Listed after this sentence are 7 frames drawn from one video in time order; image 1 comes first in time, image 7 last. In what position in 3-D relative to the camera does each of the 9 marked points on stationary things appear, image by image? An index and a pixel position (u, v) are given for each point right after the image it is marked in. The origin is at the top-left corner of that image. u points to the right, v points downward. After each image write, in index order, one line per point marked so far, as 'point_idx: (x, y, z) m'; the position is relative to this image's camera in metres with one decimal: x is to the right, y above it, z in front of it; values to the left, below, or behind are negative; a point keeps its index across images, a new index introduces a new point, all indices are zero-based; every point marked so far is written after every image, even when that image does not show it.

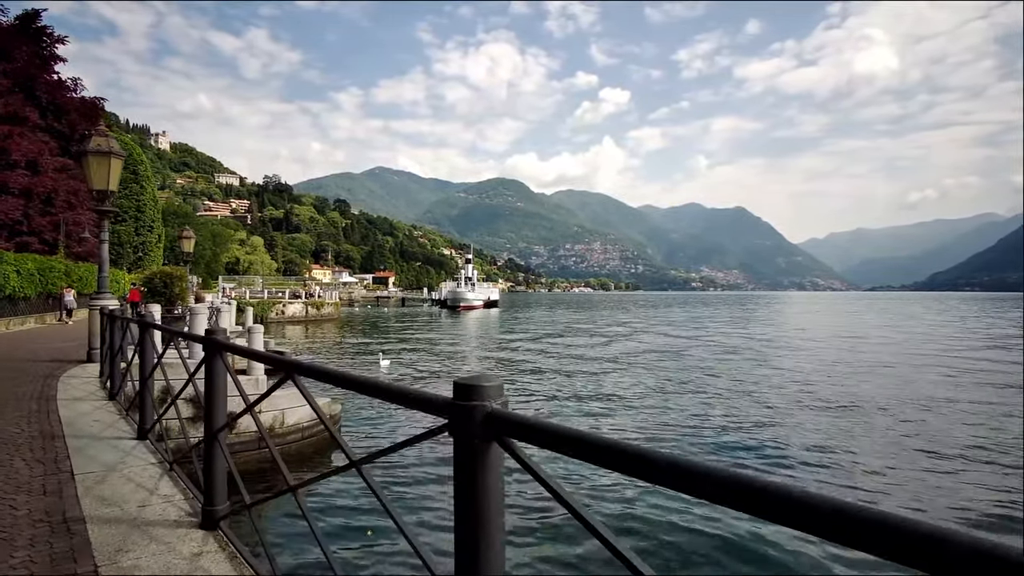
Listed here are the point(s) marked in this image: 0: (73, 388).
0: (-4.5, -1.1, +6.7) m
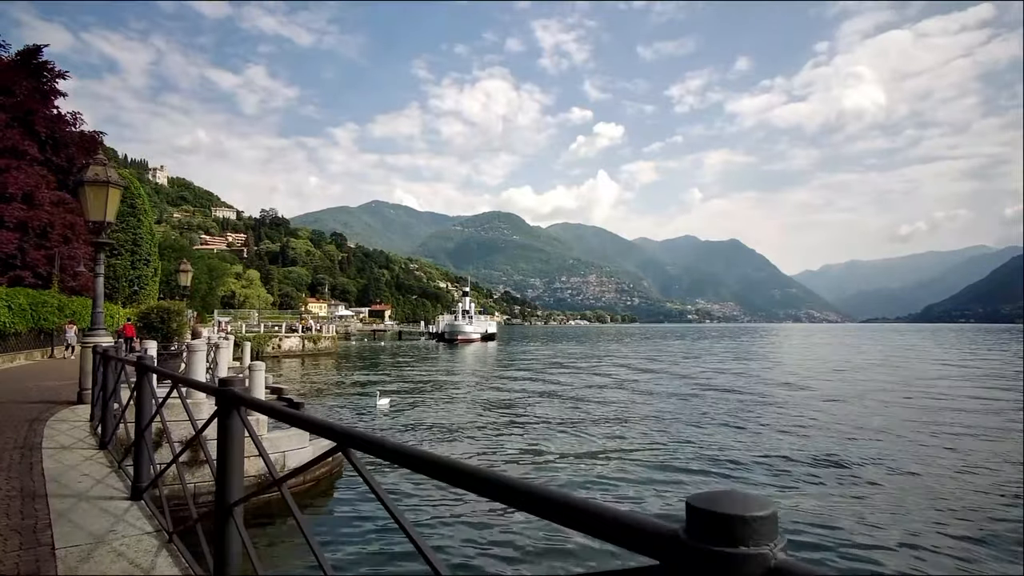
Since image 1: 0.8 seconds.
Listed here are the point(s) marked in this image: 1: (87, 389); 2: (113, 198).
0: (-4.3, -1.4, +6.2) m
1: (-5.8, -1.4, +8.9) m
2: (-5.7, +1.3, +9.3) m
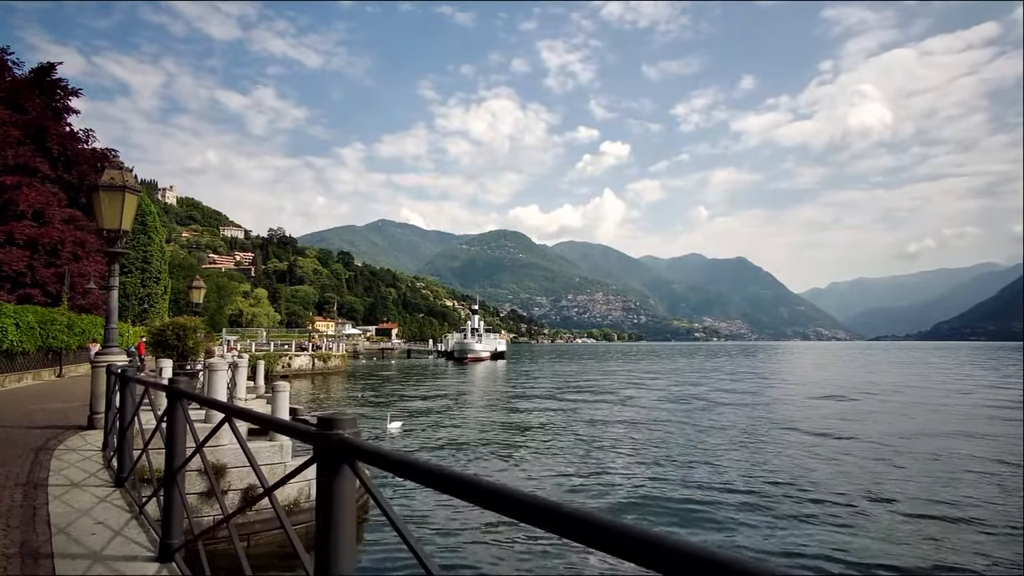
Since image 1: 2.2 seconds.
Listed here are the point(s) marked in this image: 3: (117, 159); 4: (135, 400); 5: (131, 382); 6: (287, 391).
0: (-3.7, -1.5, +5.4) m
1: (-5.1, -1.5, +8.1) m
2: (-5.0, +1.1, +8.6) m
3: (-5.3, +1.7, +8.7) m
4: (-2.9, -0.9, +5.0) m
5: (-3.0, -0.7, +5.1) m
6: (-3.4, -1.6, +9.9) m
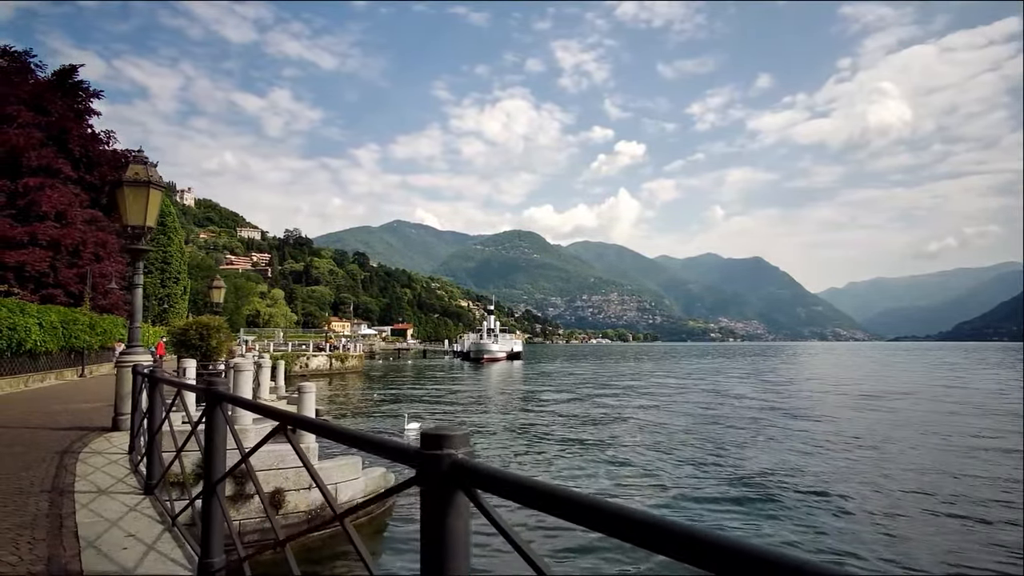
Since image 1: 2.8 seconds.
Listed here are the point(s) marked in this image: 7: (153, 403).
0: (-3.3, -1.5, +5.1) m
1: (-4.7, -1.5, +7.9) m
2: (-4.6, +1.1, +8.4) m
3: (-4.8, +1.7, +8.5) m
4: (-2.6, -0.9, +4.8) m
5: (-2.6, -0.7, +4.8) m
6: (-2.9, -1.5, +9.7) m
7: (-2.6, -0.8, +4.7) m
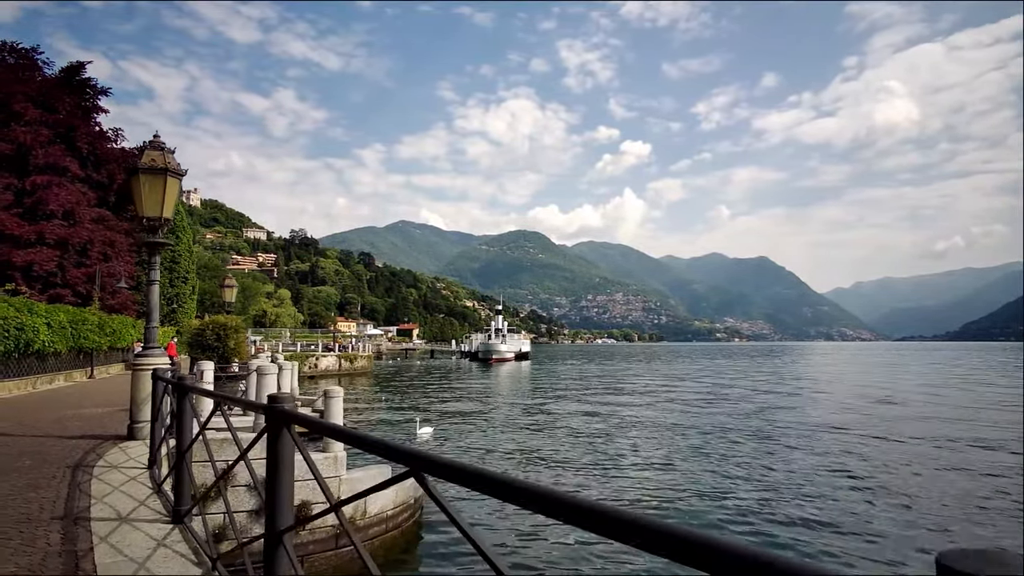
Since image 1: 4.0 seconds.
0: (-2.7, -1.4, +4.5) m
1: (-4.1, -1.5, +7.2) m
2: (-4.0, +1.2, +7.7) m
3: (-4.3, +1.8, +7.8) m
4: (-2.0, -0.8, +4.1) m
5: (-2.1, -0.7, +4.2) m
6: (-2.4, -1.5, +9.0) m
7: (-2.1, -0.8, +4.1) m
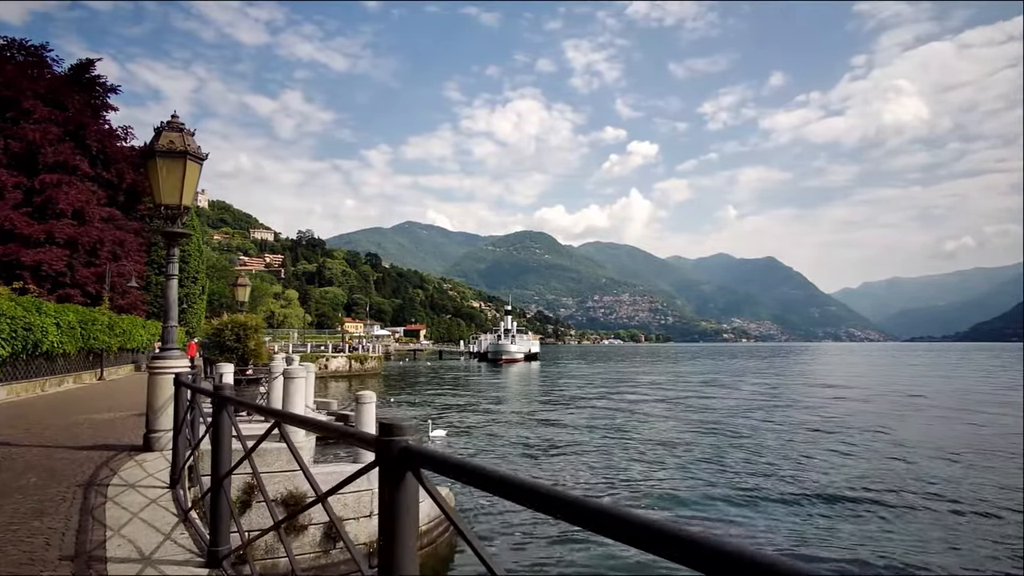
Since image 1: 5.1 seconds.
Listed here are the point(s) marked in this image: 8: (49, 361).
0: (-2.2, -1.4, +3.8) m
1: (-3.6, -1.4, +6.5) m
2: (-3.5, +1.2, +7.0) m
3: (-3.7, +1.8, +7.2) m
4: (-1.5, -0.8, +3.4) m
5: (-1.5, -0.6, +3.4) m
6: (-1.8, -1.4, +8.3) m
7: (-1.5, -0.7, +3.4) m
8: (-13.8, -2.2, +19.5) m
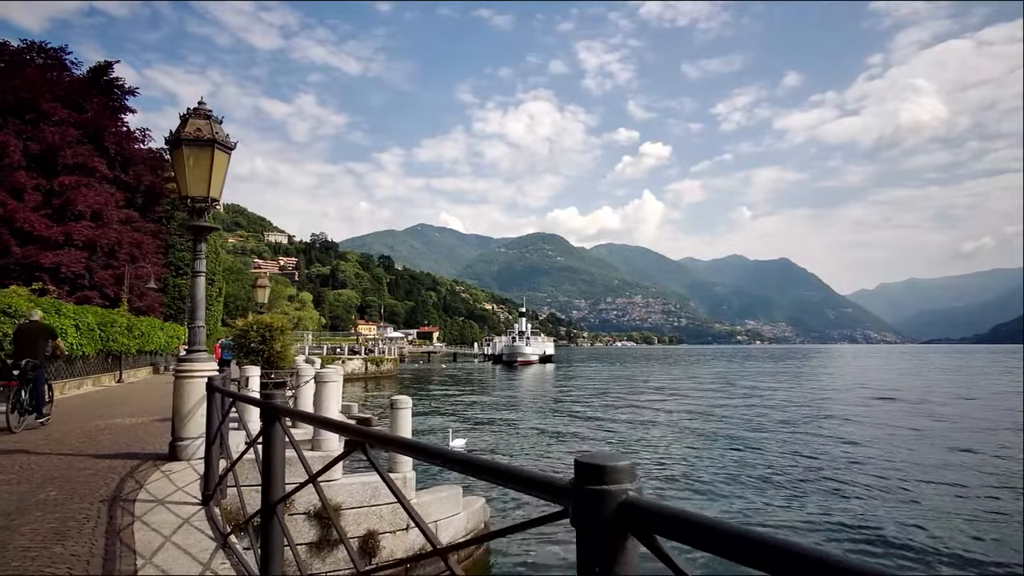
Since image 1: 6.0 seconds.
0: (-1.8, -1.3, +3.3) m
1: (-3.1, -1.4, +6.1) m
2: (-3.0, +1.2, +6.6) m
3: (-3.2, +1.8, +6.7) m
4: (-1.1, -0.7, +2.9) m
5: (-1.1, -0.6, +3.0) m
6: (-1.3, -1.4, +7.8) m
7: (-1.1, -0.7, +2.9) m
8: (-13.1, -2.2, +19.2) m
